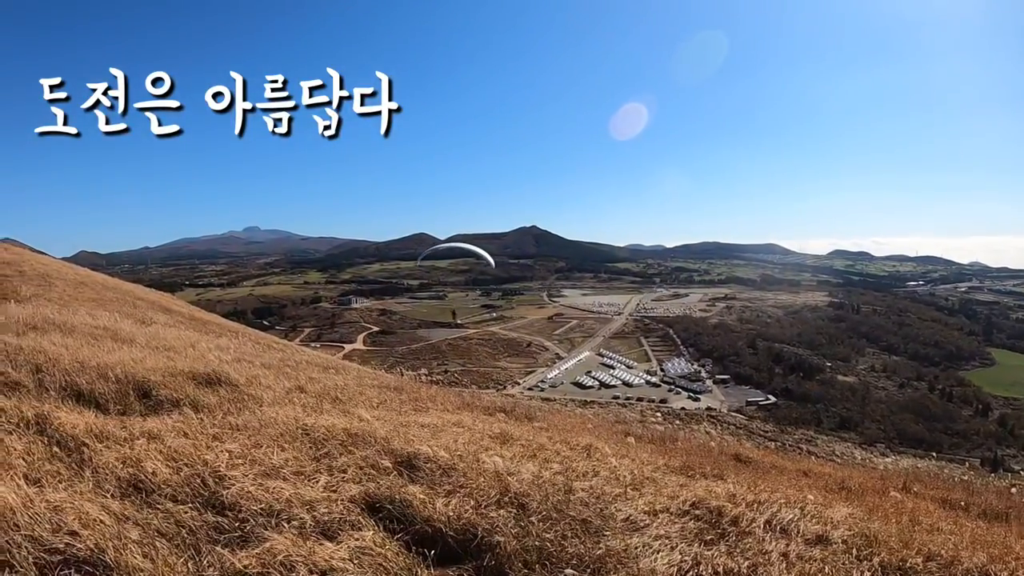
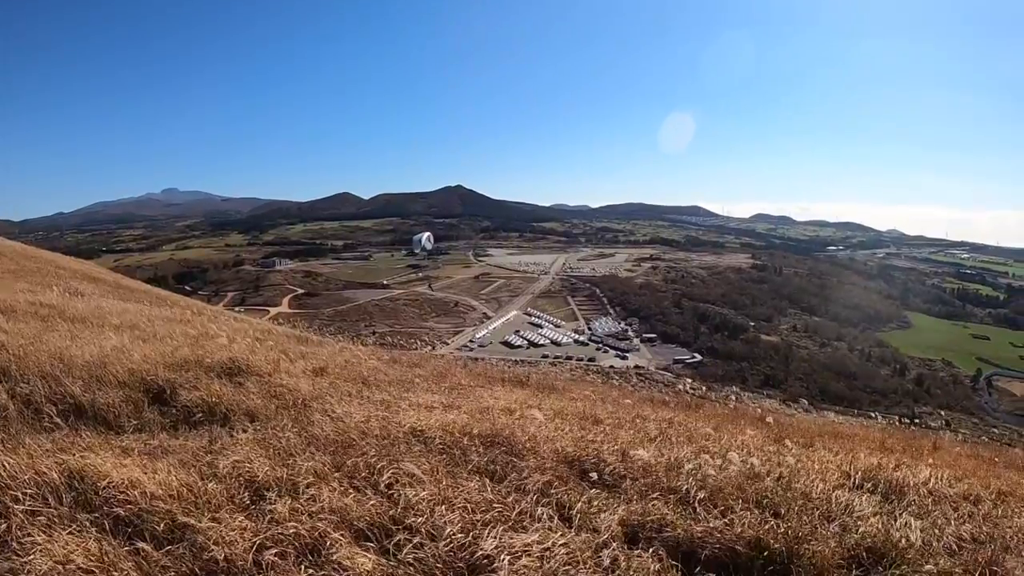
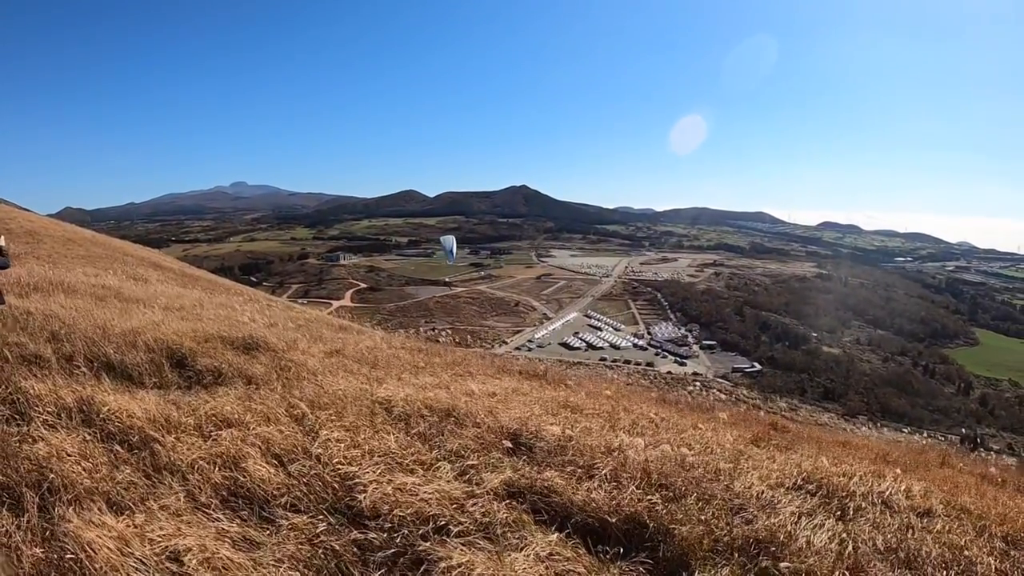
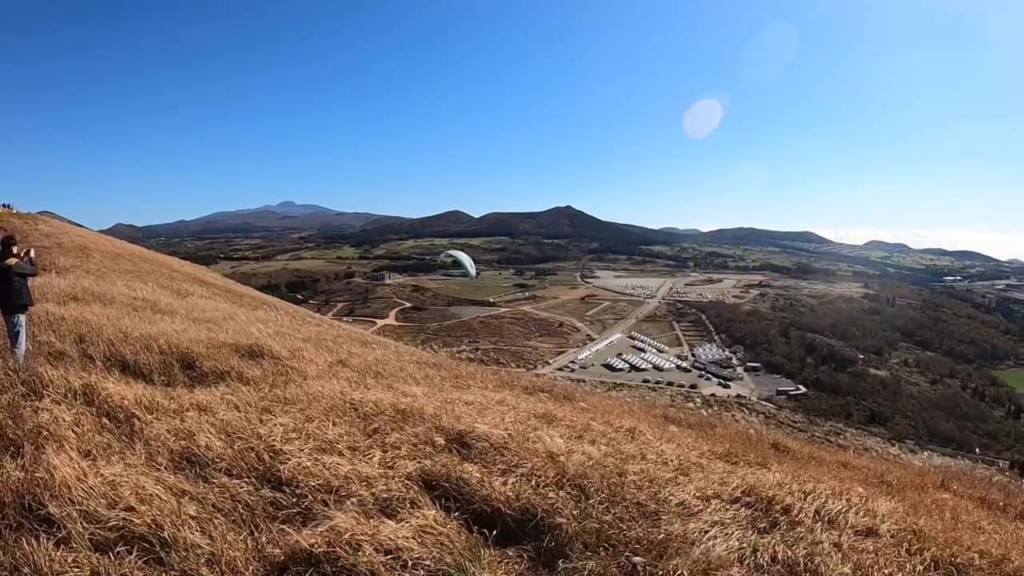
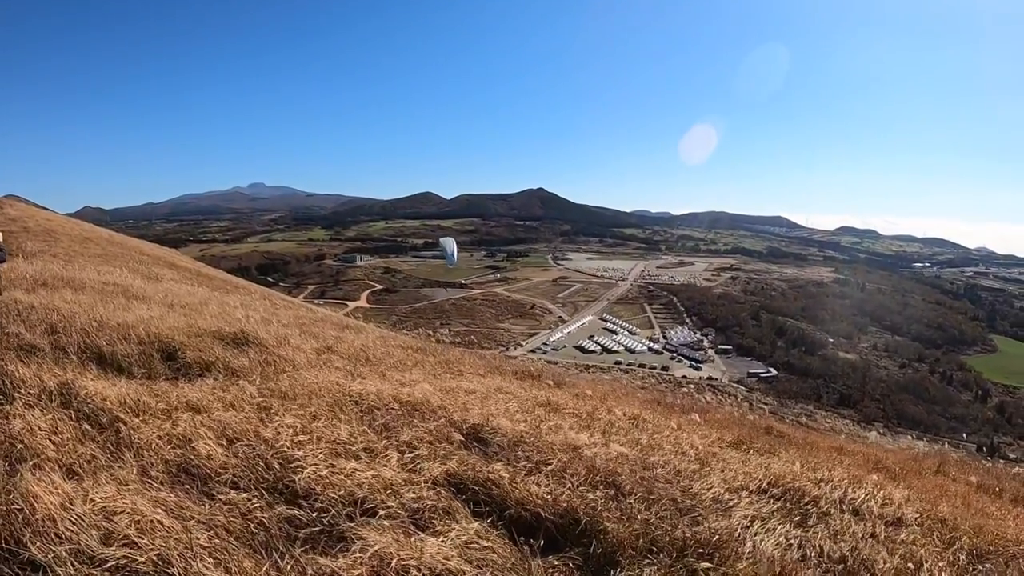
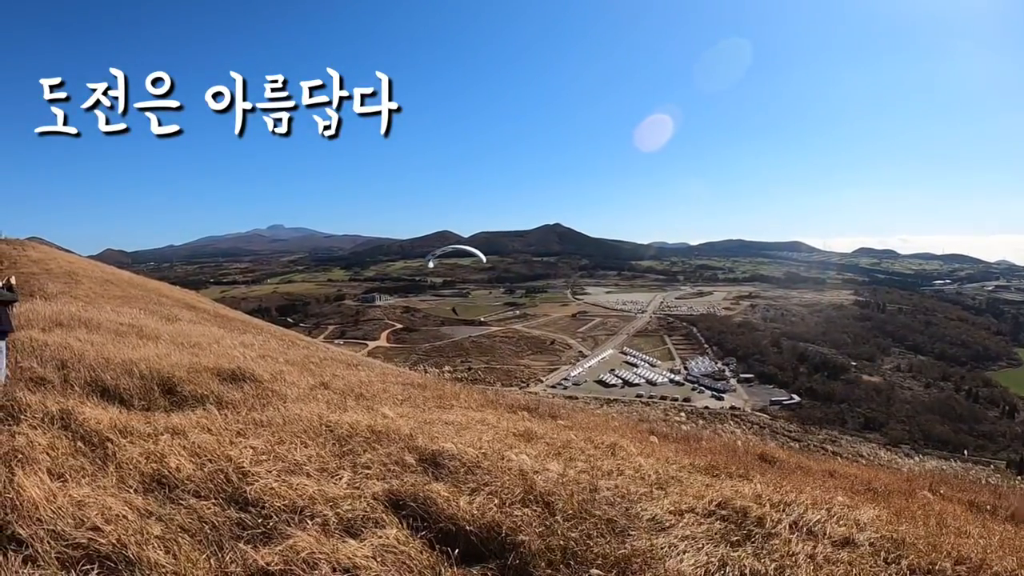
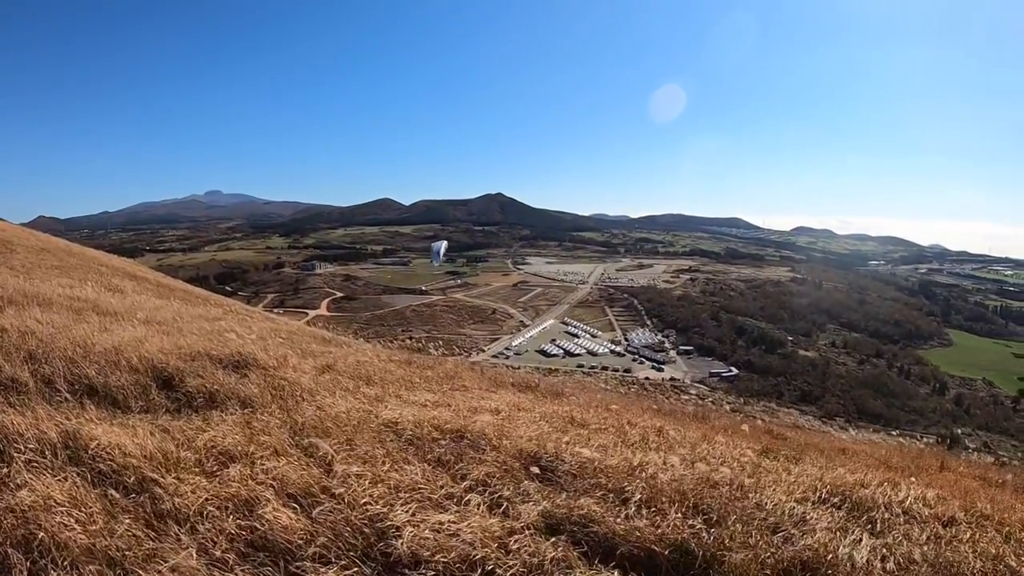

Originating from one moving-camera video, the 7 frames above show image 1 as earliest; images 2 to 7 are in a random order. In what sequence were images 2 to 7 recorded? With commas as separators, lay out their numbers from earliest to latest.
6, 4, 5, 3, 7, 2
